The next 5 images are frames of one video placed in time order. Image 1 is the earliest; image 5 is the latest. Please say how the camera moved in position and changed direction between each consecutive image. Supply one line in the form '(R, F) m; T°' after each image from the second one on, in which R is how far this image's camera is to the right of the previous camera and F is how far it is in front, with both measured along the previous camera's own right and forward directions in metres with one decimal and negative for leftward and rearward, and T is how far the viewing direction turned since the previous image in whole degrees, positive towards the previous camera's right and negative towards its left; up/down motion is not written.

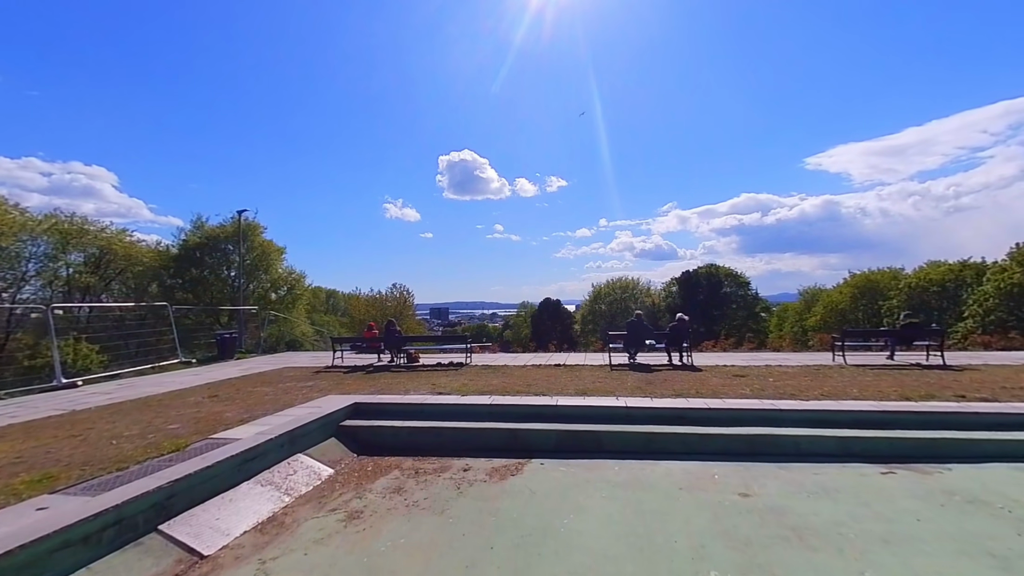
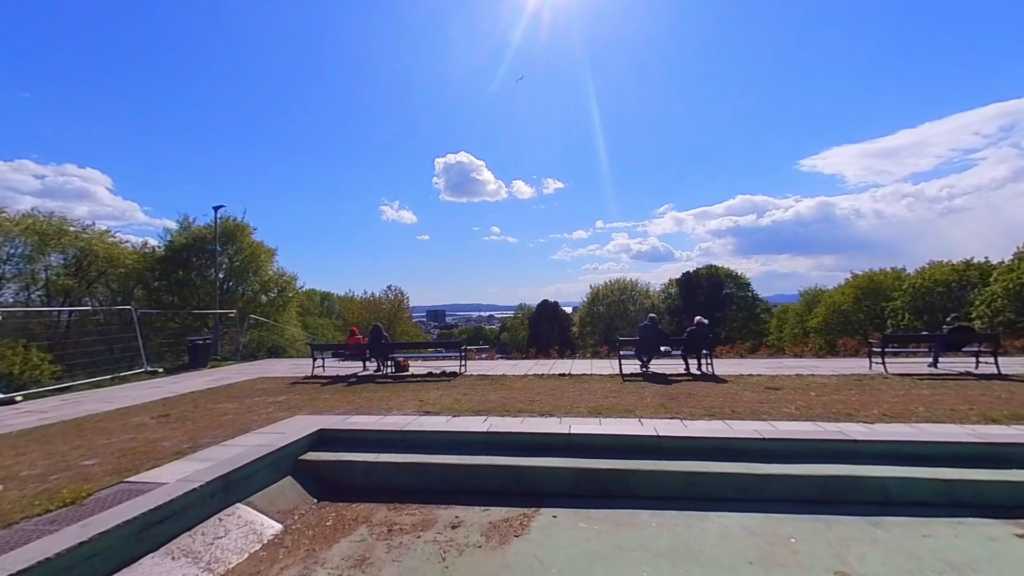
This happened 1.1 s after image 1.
(-0.1, +1.4) m; 0°
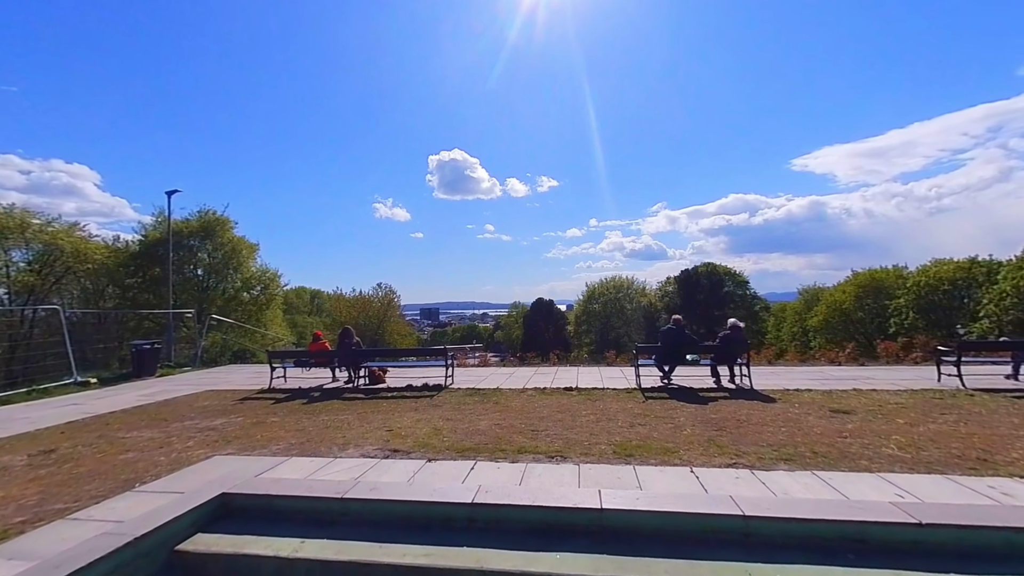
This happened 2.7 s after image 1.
(-0.1, +2.1) m; +1°
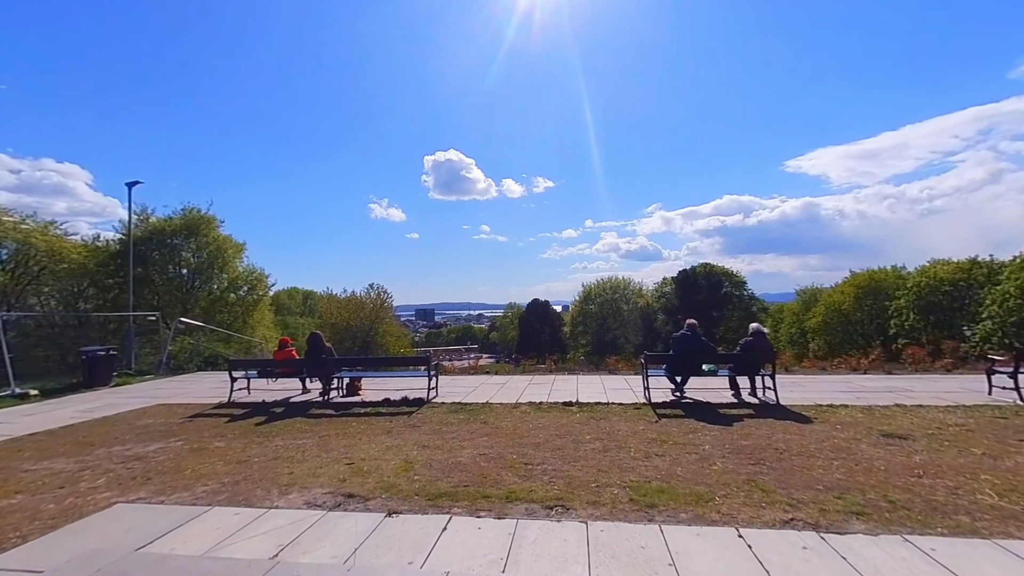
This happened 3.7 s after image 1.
(+0.1, +1.3) m; +1°
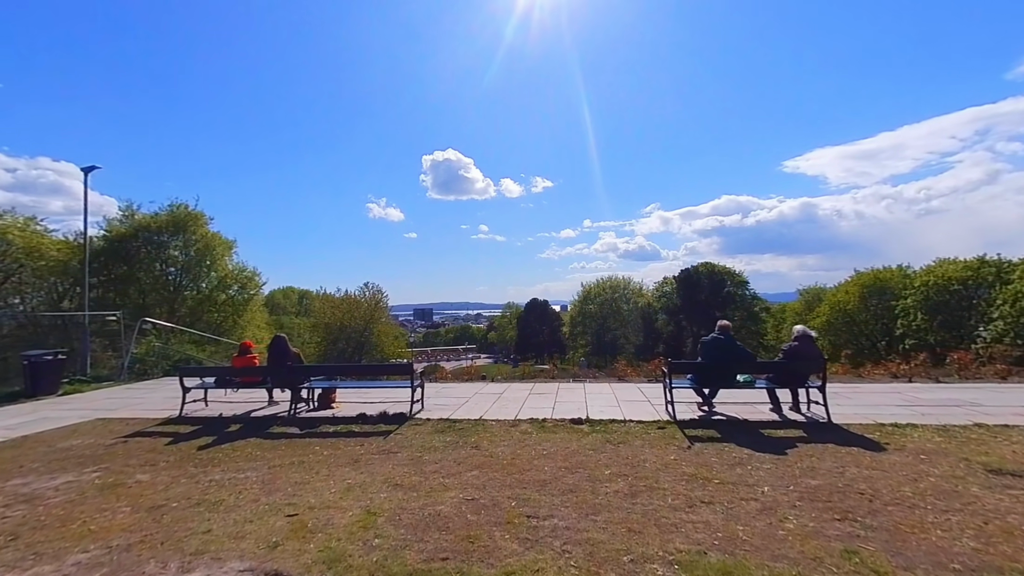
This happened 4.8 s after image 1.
(0.0, +1.4) m; 0°
